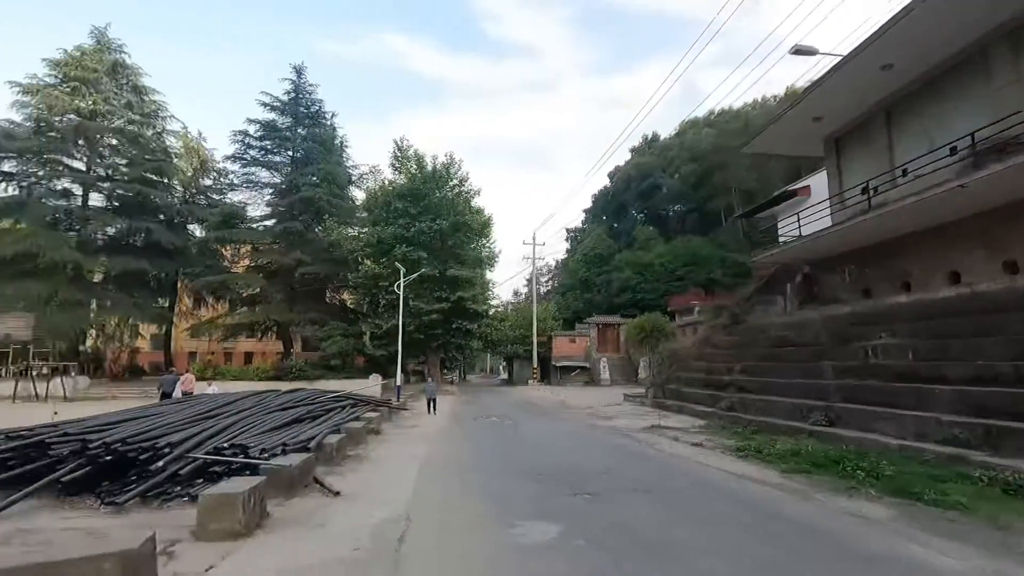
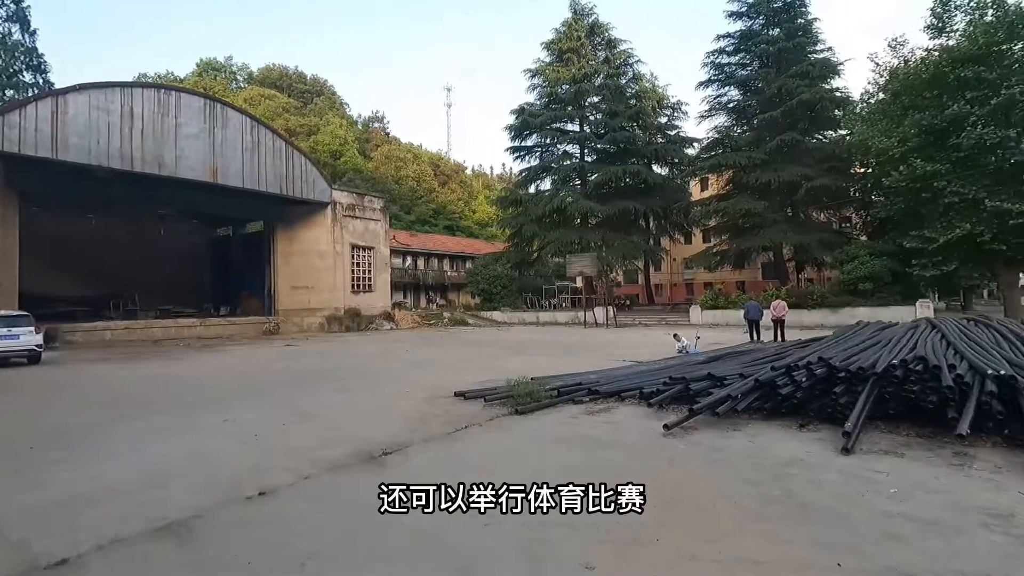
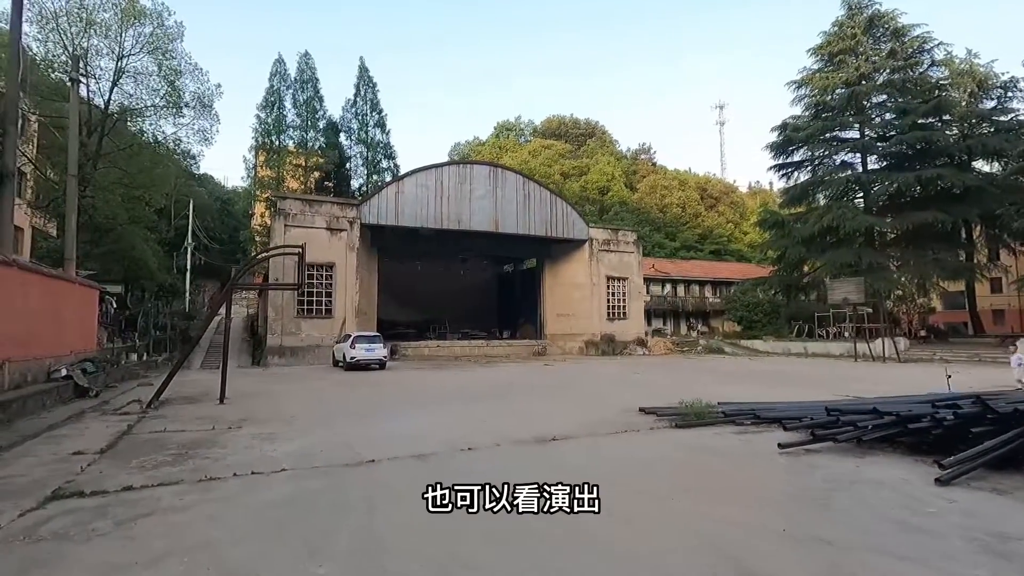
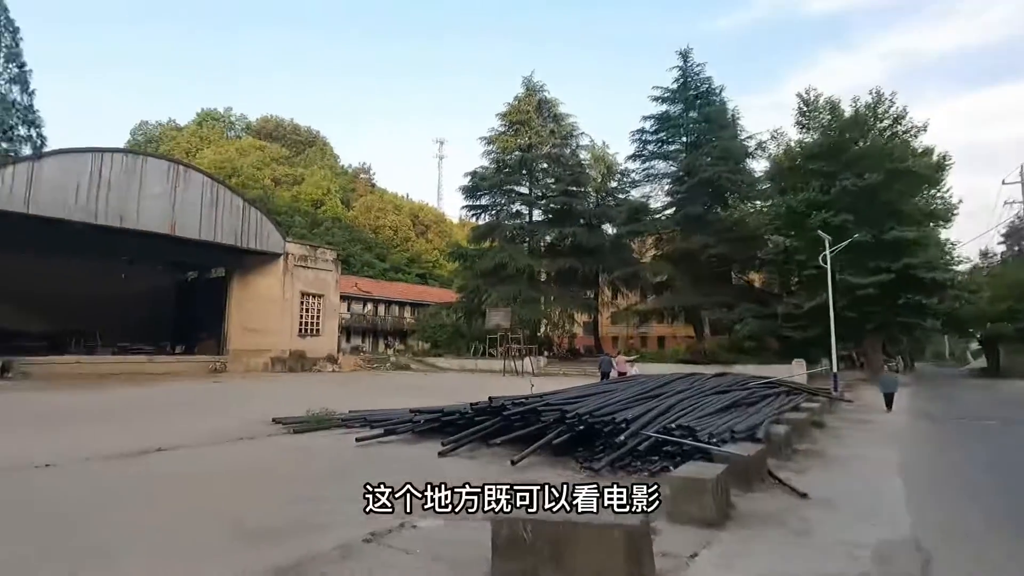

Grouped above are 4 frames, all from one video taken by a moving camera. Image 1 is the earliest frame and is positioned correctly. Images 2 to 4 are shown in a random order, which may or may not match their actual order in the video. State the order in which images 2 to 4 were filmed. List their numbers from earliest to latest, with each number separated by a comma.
4, 3, 2
